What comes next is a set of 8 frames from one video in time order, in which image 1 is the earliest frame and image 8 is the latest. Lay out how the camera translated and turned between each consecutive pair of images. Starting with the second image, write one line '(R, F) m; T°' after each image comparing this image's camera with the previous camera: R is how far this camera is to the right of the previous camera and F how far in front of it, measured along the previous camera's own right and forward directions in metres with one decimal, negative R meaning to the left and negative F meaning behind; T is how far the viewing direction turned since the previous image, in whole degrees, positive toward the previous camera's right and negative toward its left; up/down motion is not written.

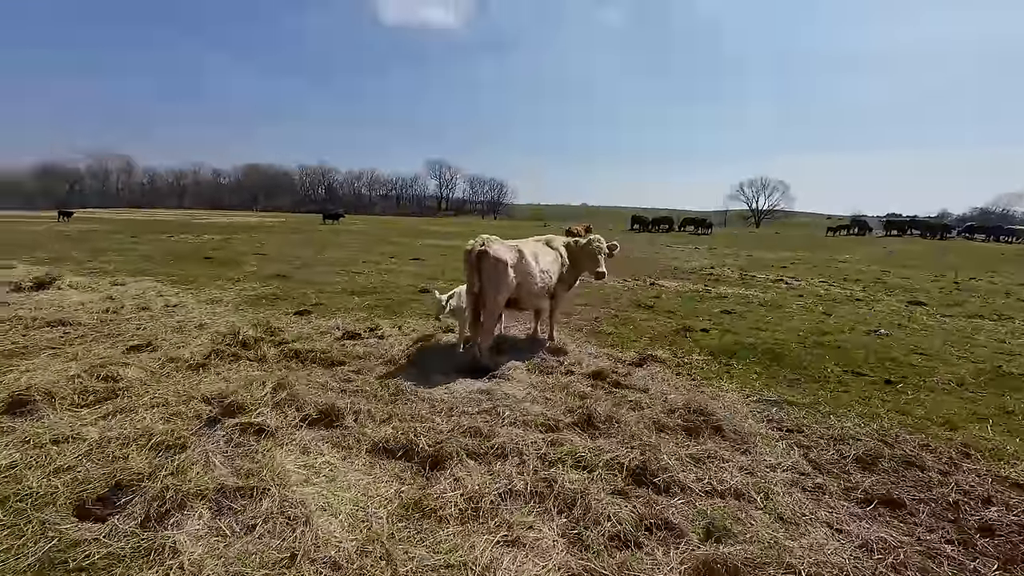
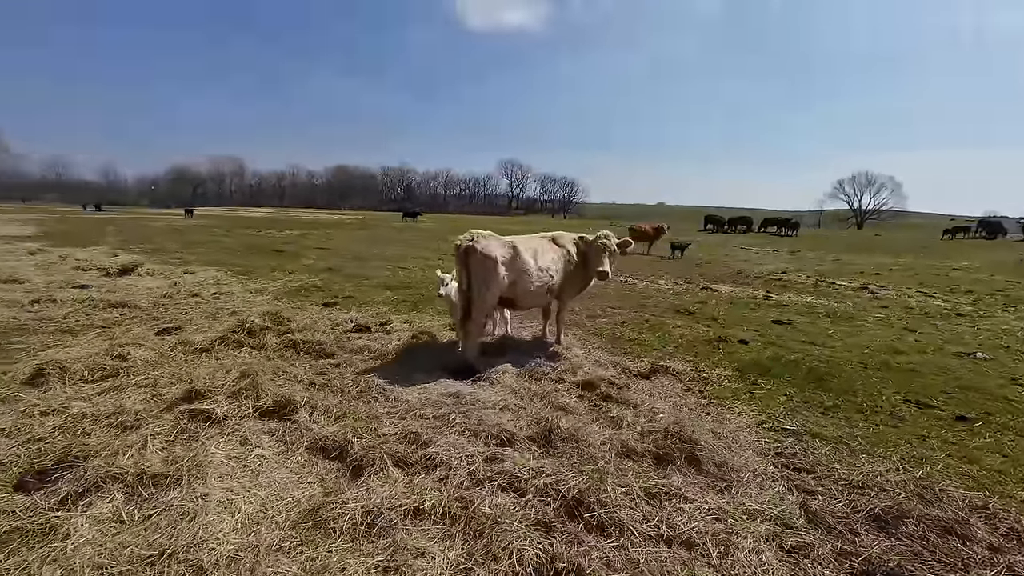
(+1.1, +0.5) m; -9°
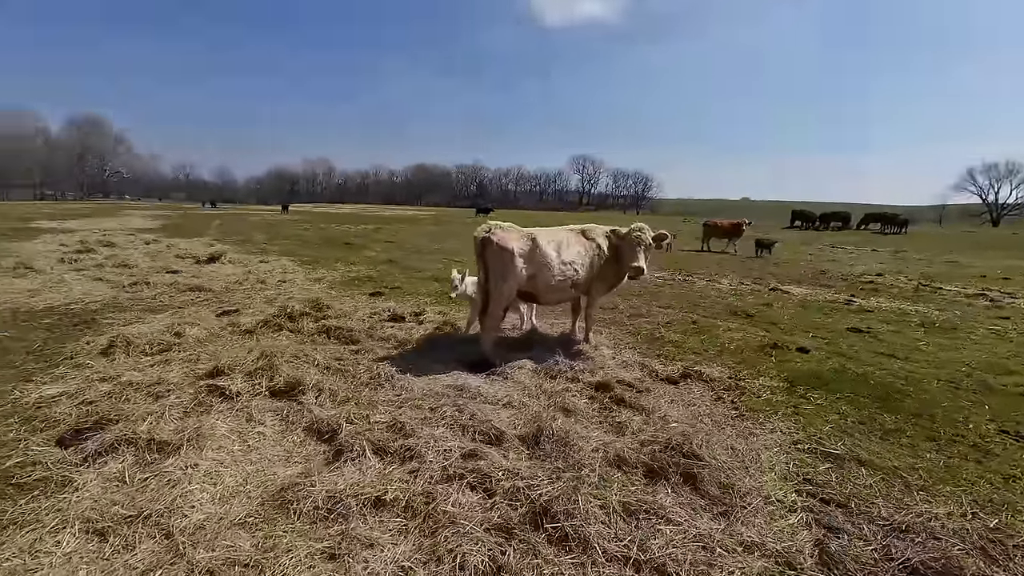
(+0.7, +0.2) m; -9°
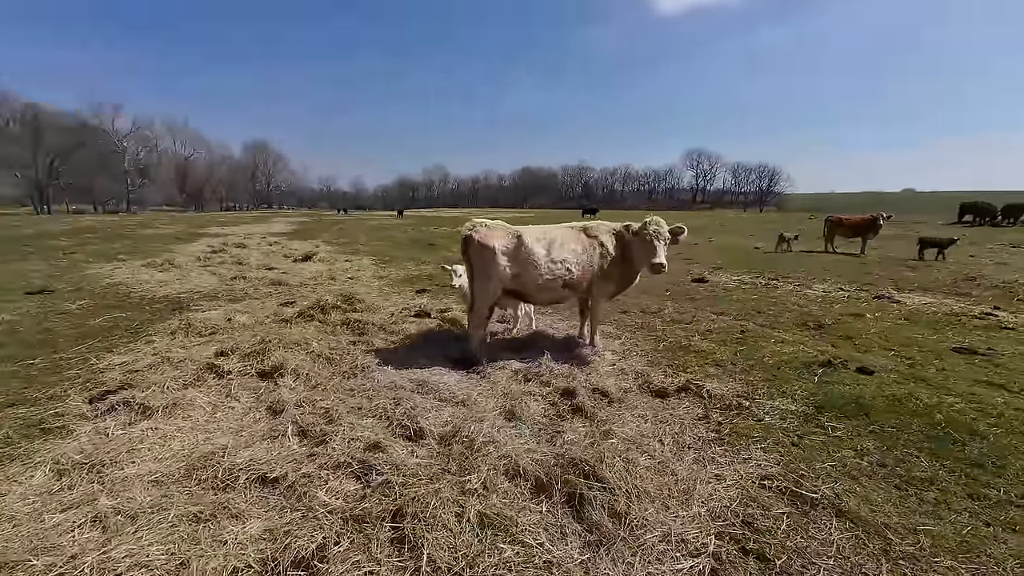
(+1.6, +0.3) m; -14°
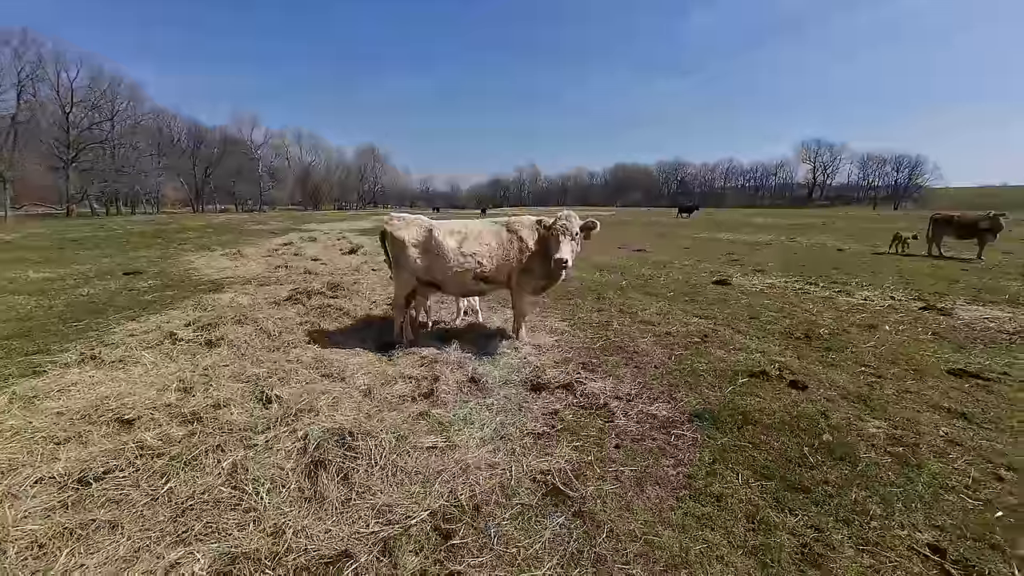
(+2.5, 0.0) m; -12°
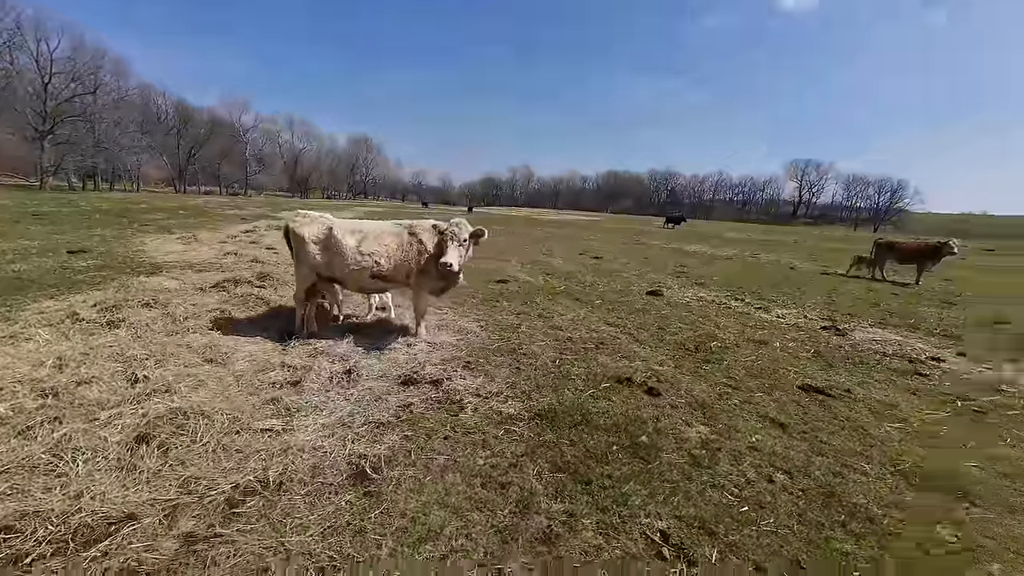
(+1.4, -0.4) m; +2°
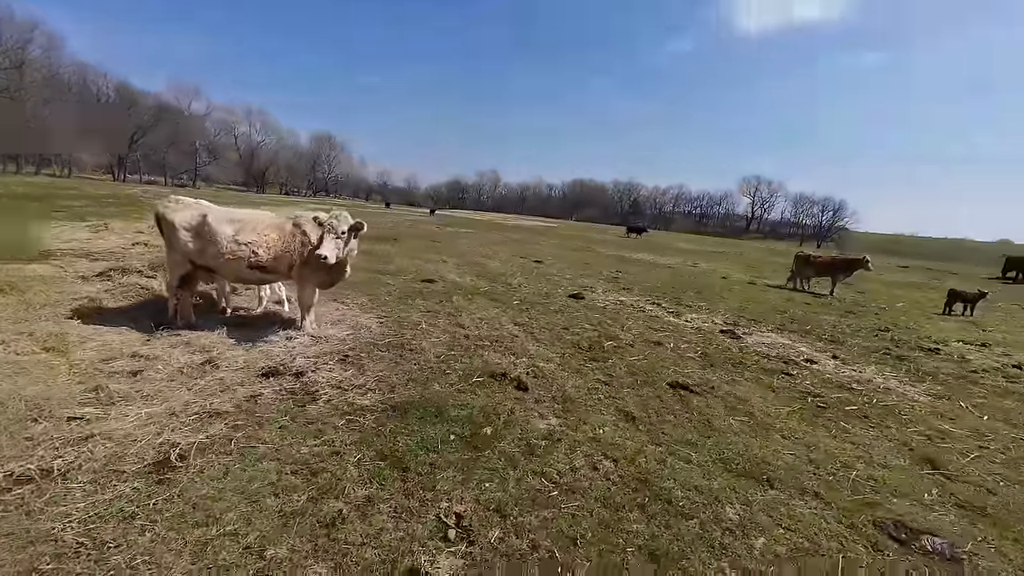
(+1.2, -0.1) m; +5°
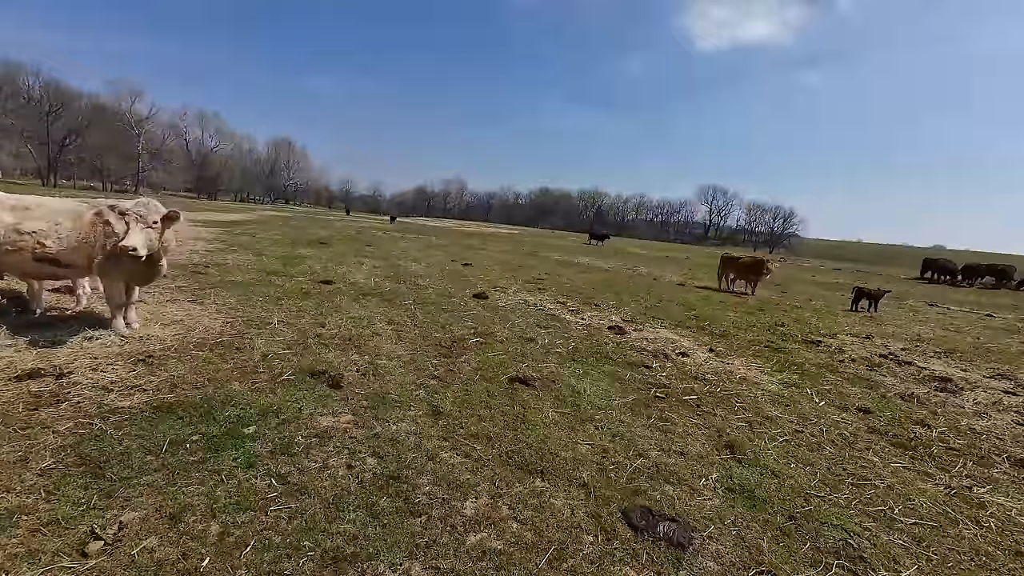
(+2.0, +0.2) m; +4°
